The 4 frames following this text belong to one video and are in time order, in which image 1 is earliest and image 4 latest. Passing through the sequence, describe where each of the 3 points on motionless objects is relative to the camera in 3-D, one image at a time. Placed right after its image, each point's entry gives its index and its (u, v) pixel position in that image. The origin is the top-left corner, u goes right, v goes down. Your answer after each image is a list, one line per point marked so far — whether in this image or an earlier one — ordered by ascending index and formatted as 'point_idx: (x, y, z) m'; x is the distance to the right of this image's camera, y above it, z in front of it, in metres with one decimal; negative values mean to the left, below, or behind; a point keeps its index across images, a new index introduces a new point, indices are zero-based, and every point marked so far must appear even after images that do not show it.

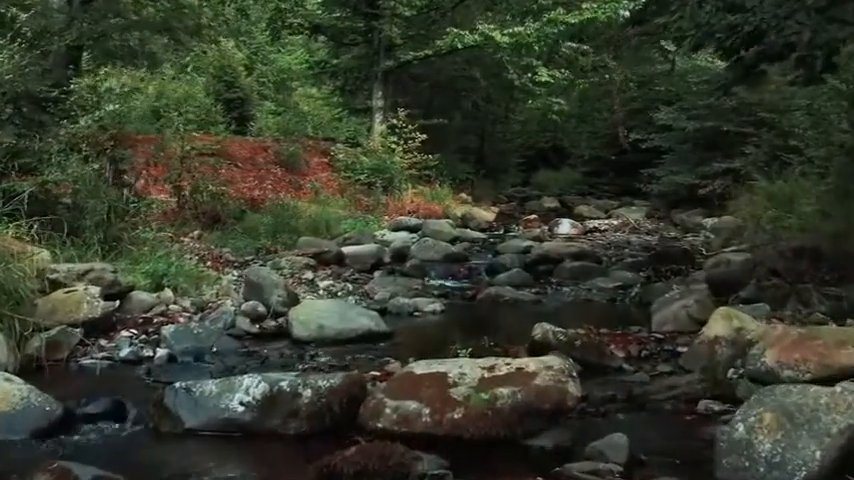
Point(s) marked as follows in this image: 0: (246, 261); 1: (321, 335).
0: (-2.3, -0.3, +10.7) m
1: (-0.9, -0.8, +6.9) m
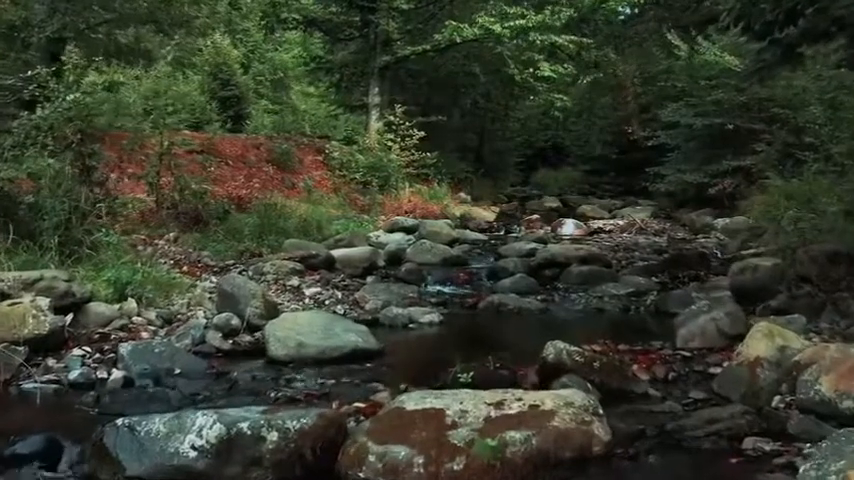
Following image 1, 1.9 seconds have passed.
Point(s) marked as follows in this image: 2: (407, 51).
0: (-2.3, -0.3, +9.8) m
1: (-0.9, -0.8, +6.1) m
2: (-0.4, +3.8, +17.2) m
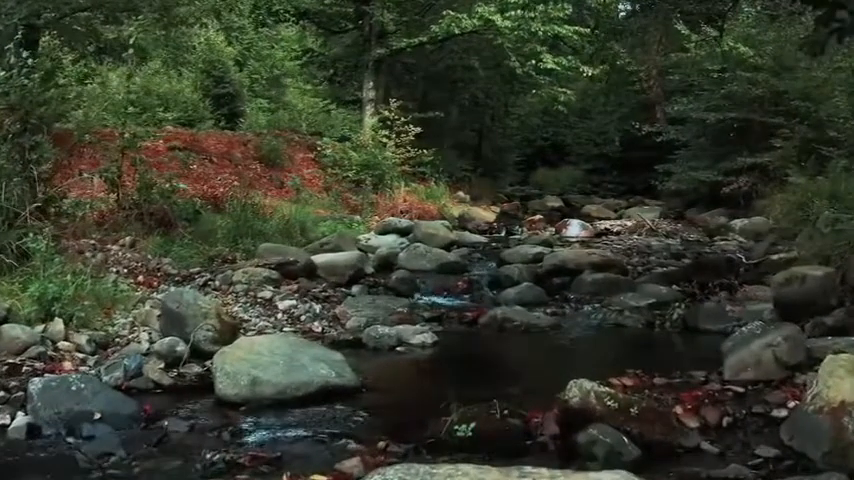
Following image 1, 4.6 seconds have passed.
0: (-2.4, -0.4, +8.6) m
1: (-1.0, -0.9, +4.8) m
2: (-0.4, +3.7, +16.0) m
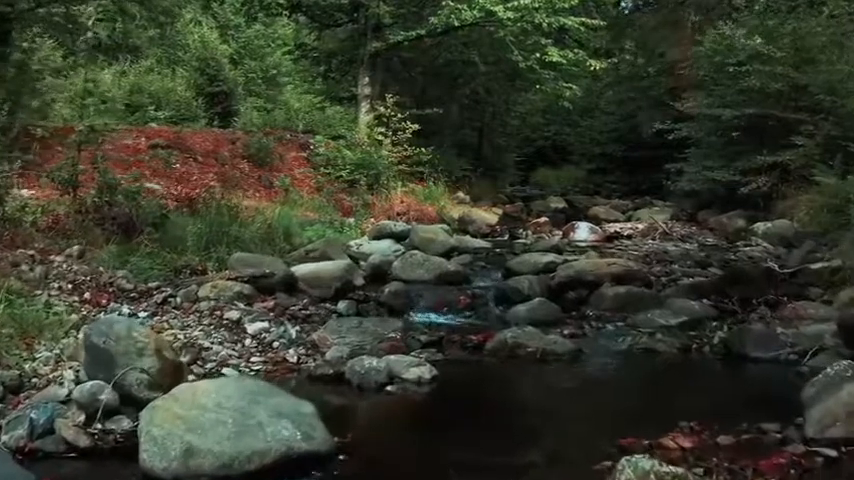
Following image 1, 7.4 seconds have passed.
0: (-2.4, -0.4, +7.3) m
1: (-1.0, -1.0, +3.6) m
2: (-0.5, +3.6, +14.8) m
